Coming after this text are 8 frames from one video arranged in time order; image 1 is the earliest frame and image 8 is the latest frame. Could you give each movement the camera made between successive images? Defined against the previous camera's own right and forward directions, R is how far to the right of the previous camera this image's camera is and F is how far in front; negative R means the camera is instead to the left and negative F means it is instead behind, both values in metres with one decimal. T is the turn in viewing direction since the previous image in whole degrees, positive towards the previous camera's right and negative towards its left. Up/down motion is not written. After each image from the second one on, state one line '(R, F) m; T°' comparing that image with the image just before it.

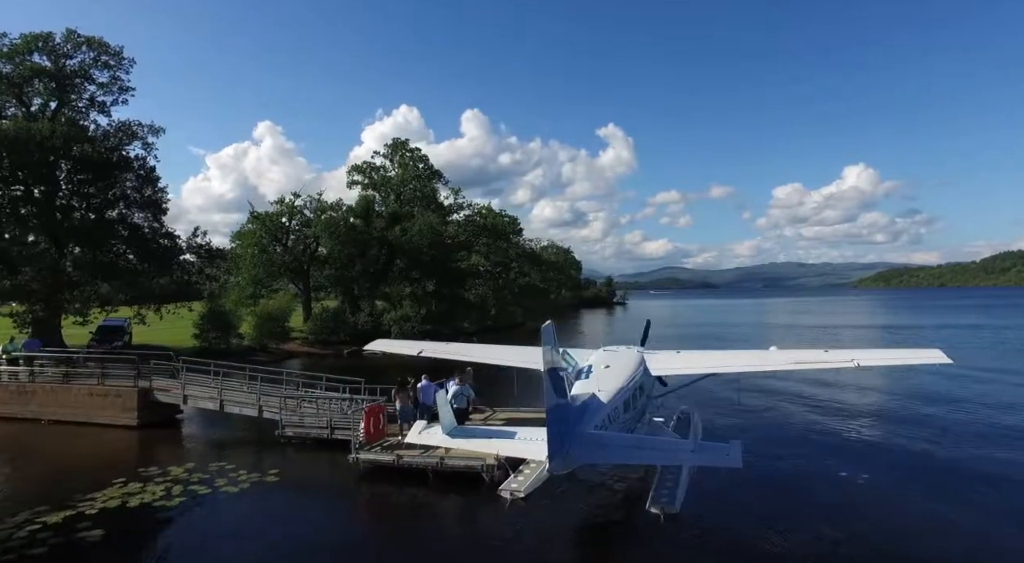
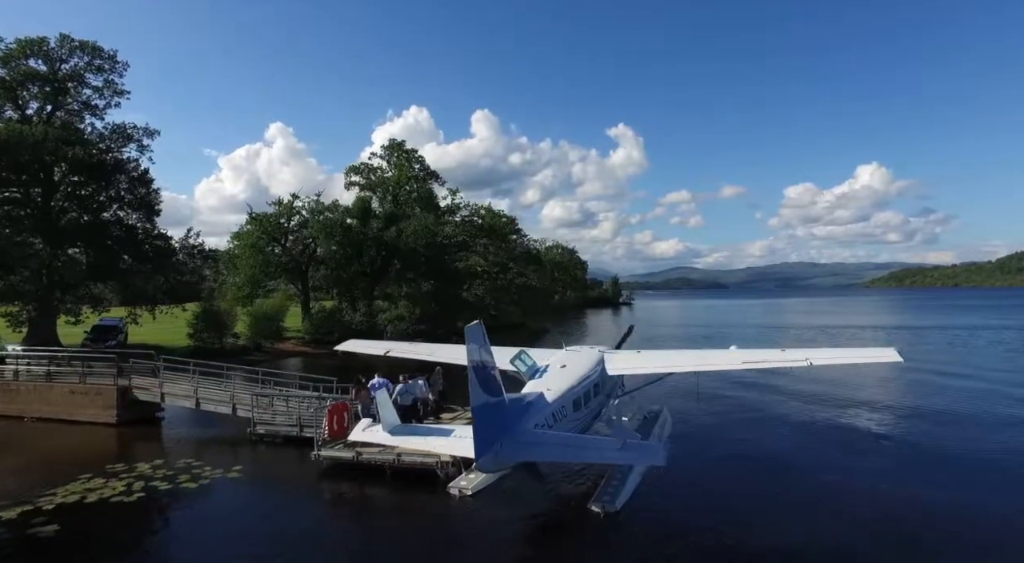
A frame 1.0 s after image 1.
(+1.3, -0.2) m; -1°
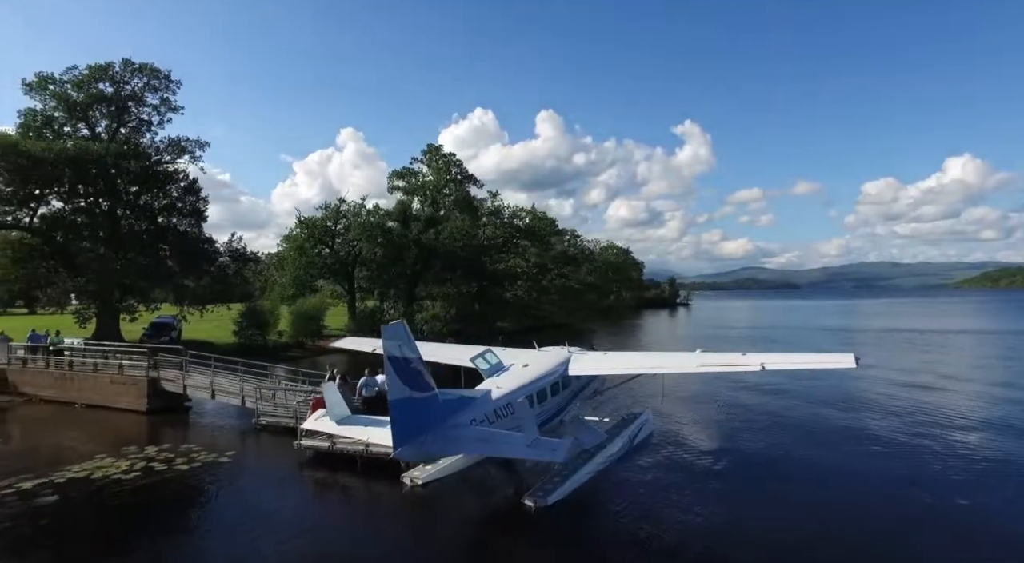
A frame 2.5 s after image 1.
(+2.6, -0.5) m; -6°
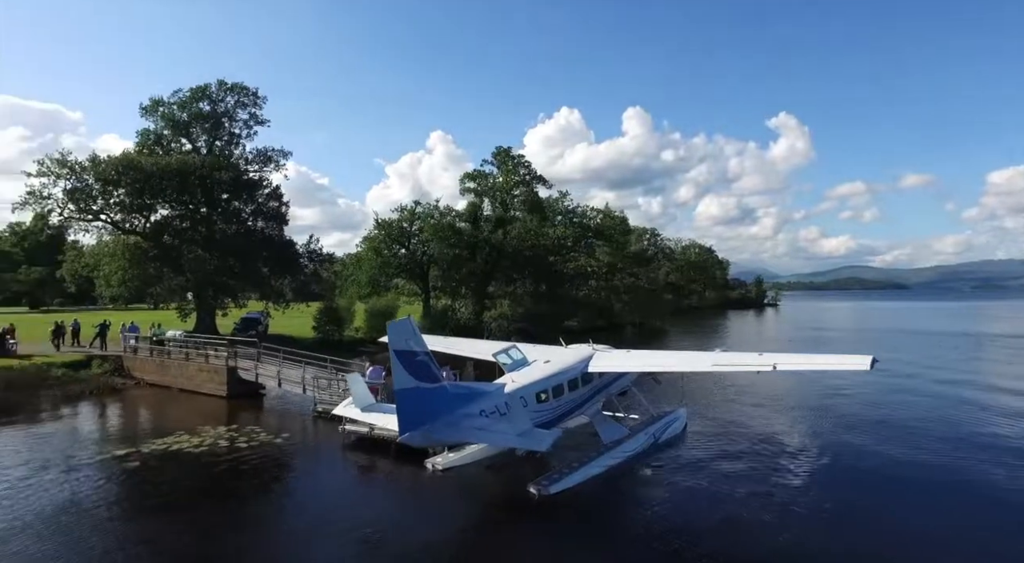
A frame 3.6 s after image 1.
(+1.7, -0.6) m; -8°
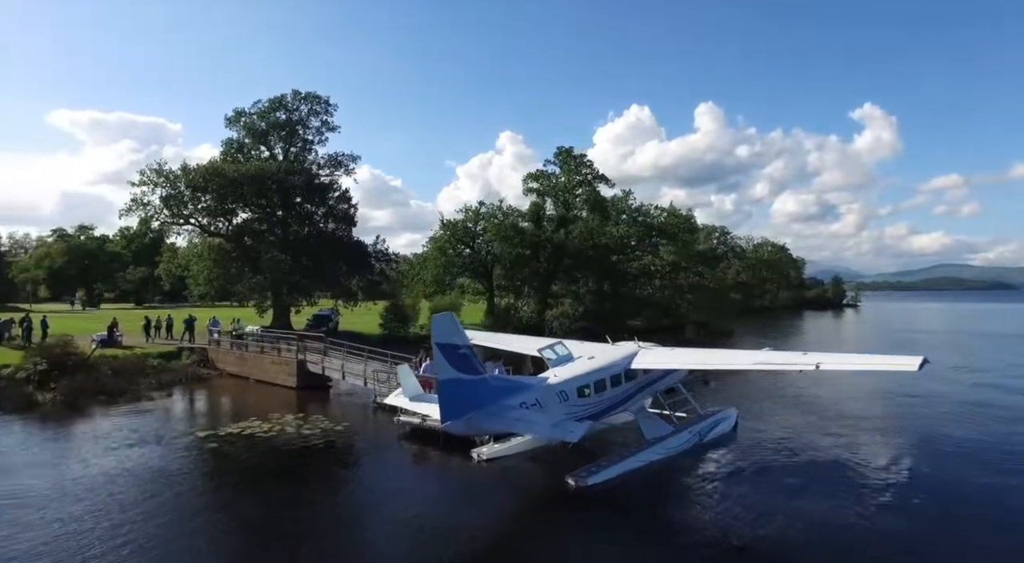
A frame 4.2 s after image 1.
(+0.6, -0.4) m; -7°
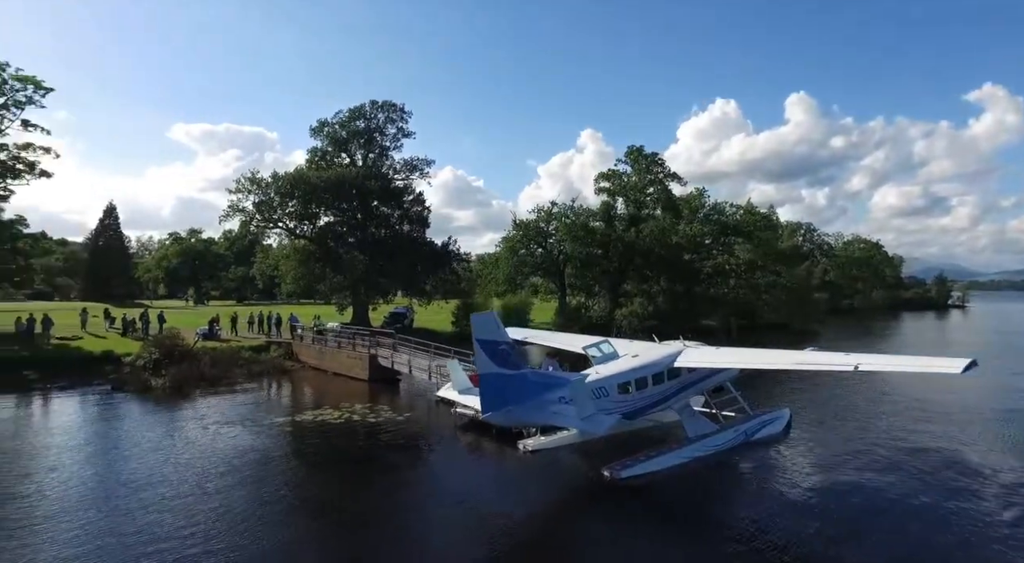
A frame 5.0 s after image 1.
(+1.0, -0.7) m; -8°
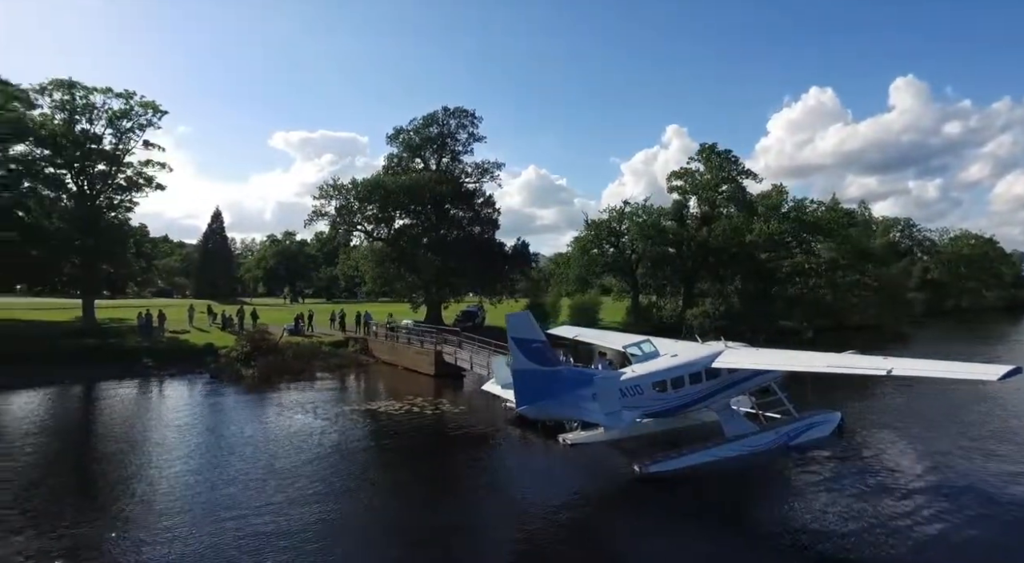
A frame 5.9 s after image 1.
(+1.2, -0.8) m; -8°
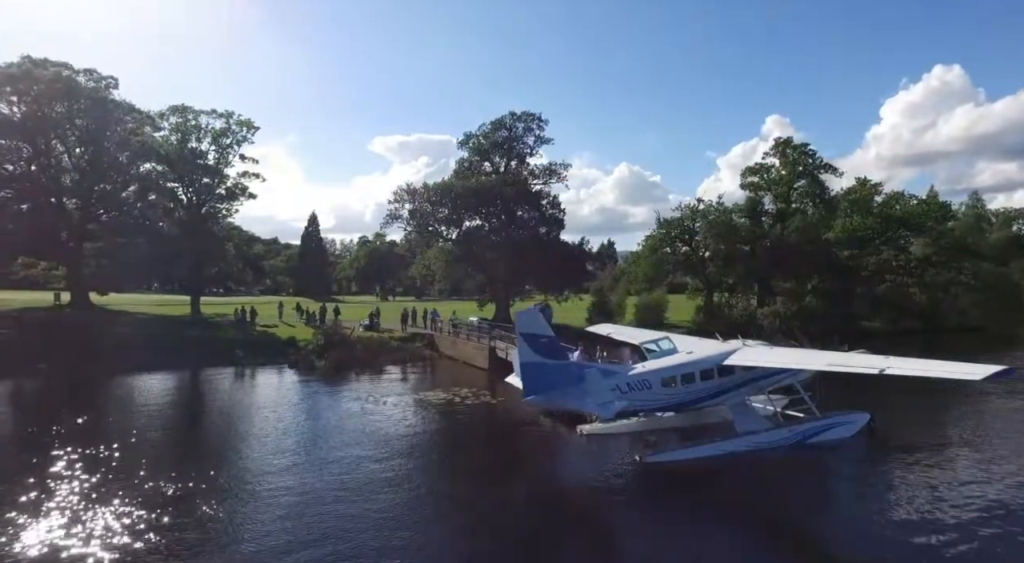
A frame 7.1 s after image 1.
(+2.1, -1.0) m; -9°
